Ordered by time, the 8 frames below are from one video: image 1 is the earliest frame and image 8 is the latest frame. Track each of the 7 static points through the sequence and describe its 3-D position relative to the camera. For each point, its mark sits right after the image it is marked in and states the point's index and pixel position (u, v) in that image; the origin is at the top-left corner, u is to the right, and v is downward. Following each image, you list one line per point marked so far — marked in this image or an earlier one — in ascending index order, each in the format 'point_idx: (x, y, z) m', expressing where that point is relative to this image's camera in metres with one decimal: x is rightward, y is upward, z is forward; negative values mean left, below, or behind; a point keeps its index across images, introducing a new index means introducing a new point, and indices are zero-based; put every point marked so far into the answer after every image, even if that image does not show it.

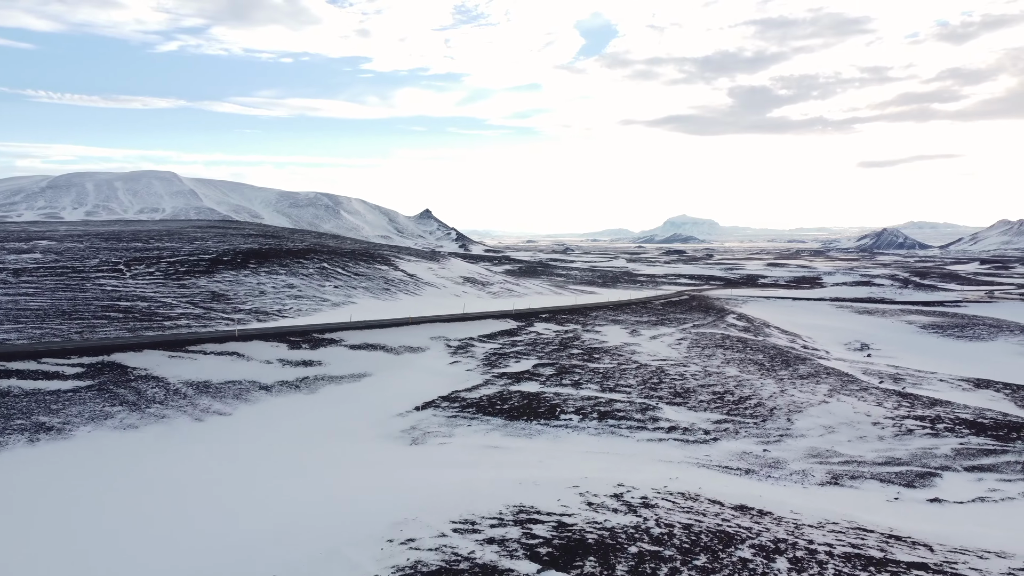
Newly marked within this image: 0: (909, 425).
0: (+9.5, -3.3, +17.6) m
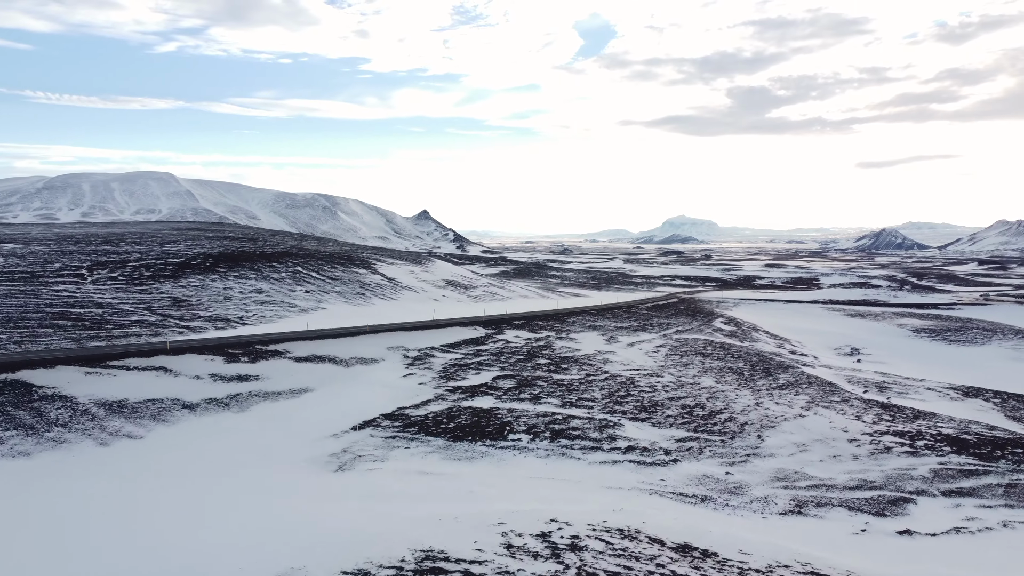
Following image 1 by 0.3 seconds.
0: (+8.5, -3.5, +16.6) m
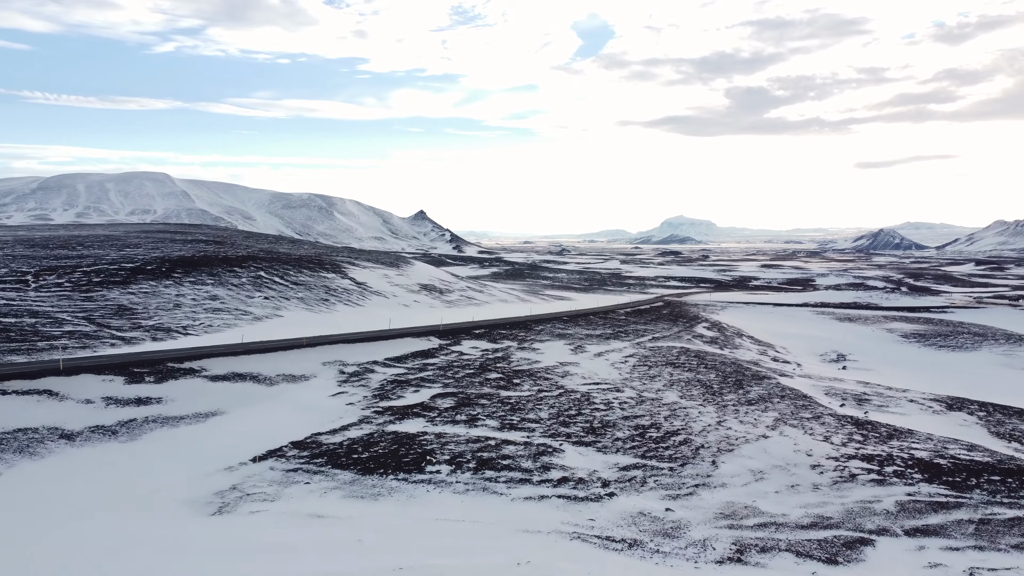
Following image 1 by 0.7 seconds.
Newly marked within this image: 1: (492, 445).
0: (+7.1, -3.7, +15.2) m
1: (-0.4, -3.0, +14.1) m
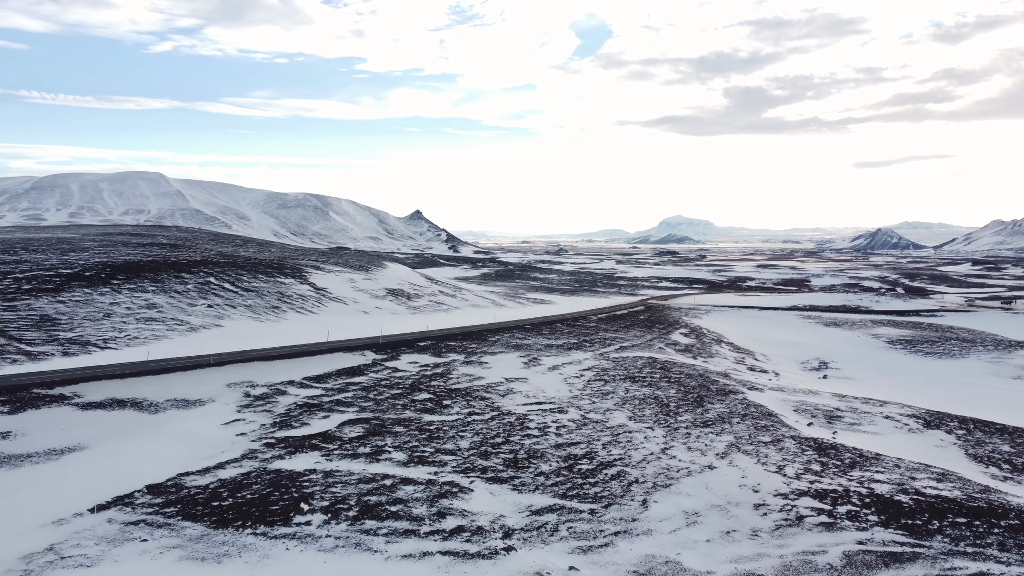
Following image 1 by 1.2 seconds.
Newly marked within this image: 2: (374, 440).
0: (+5.4, -4.0, +13.5) m
1: (-2.1, -3.3, +12.4) m
2: (-2.7, -3.0, +14.6) m
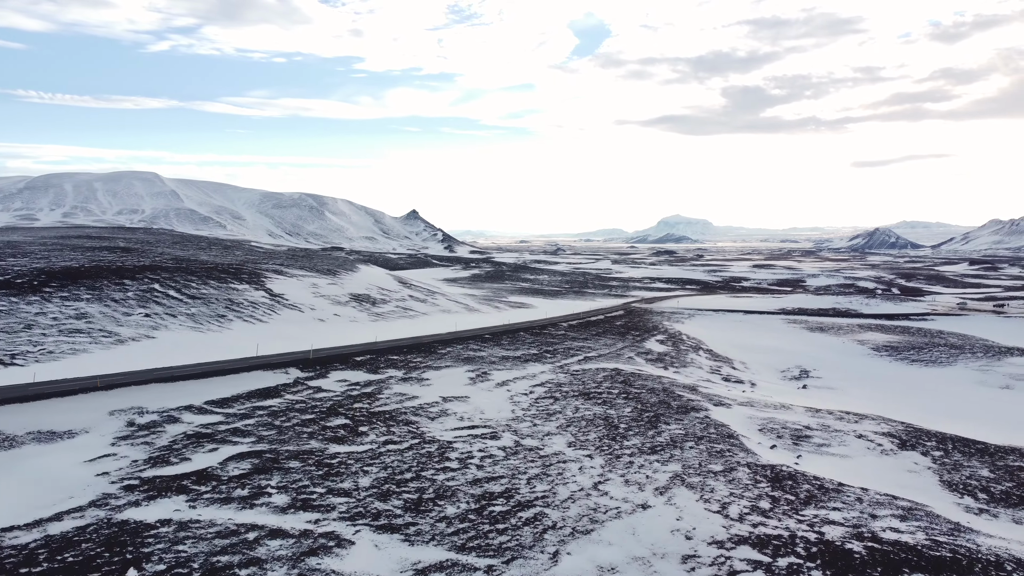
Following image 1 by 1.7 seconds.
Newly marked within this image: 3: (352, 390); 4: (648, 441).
0: (+3.7, -4.4, +11.8) m
1: (-3.8, -3.7, +10.6) m
2: (-4.5, -3.4, +12.9) m
3: (-4.3, -2.7, +19.6) m
4: (+3.5, -3.9, +18.7) m
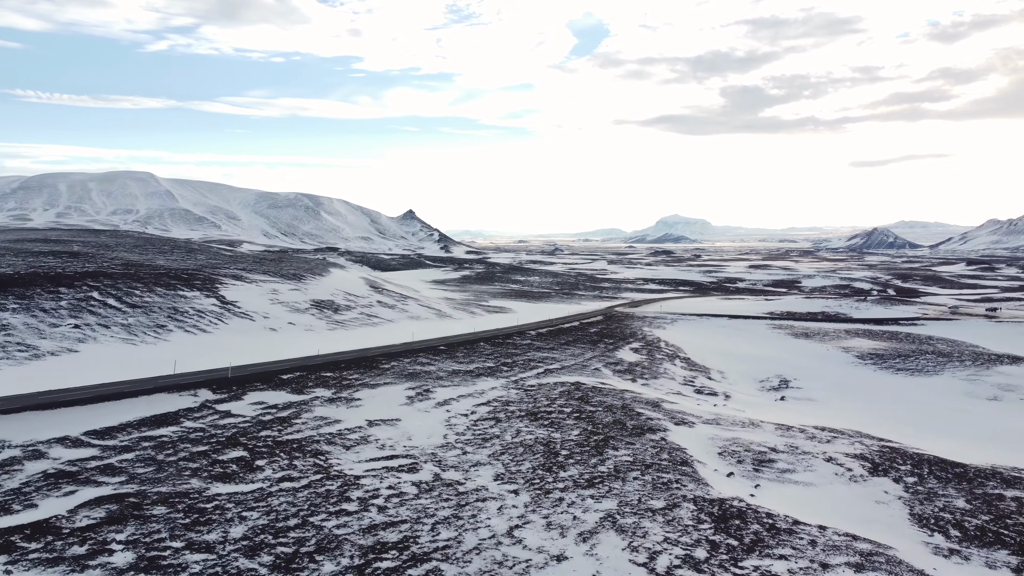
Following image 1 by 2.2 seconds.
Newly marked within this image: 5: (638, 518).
0: (+2.0, -4.7, +10.1) m
1: (-5.5, -4.0, +8.9) m
2: (-6.2, -3.7, +11.2) m
3: (-6.0, -3.0, +17.8) m
4: (+1.8, -4.3, +17.0) m
5: (+2.6, -4.5, +14.5) m
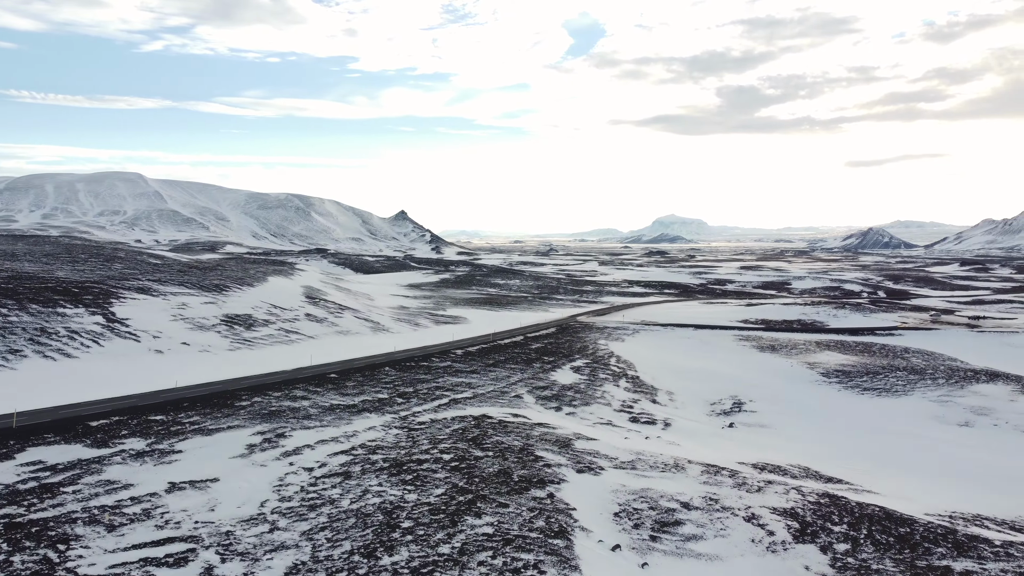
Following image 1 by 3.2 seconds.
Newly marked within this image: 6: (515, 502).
0: (-1.4, -5.4, +6.7) m
1: (-8.9, -4.7, +5.4) m
2: (-9.5, -4.4, +7.7) m
3: (-9.4, -3.7, +14.4) m
4: (-1.6, -4.9, +13.6) m
5: (-0.8, -5.2, +11.1) m
6: (+0.2, -5.0, +17.0) m
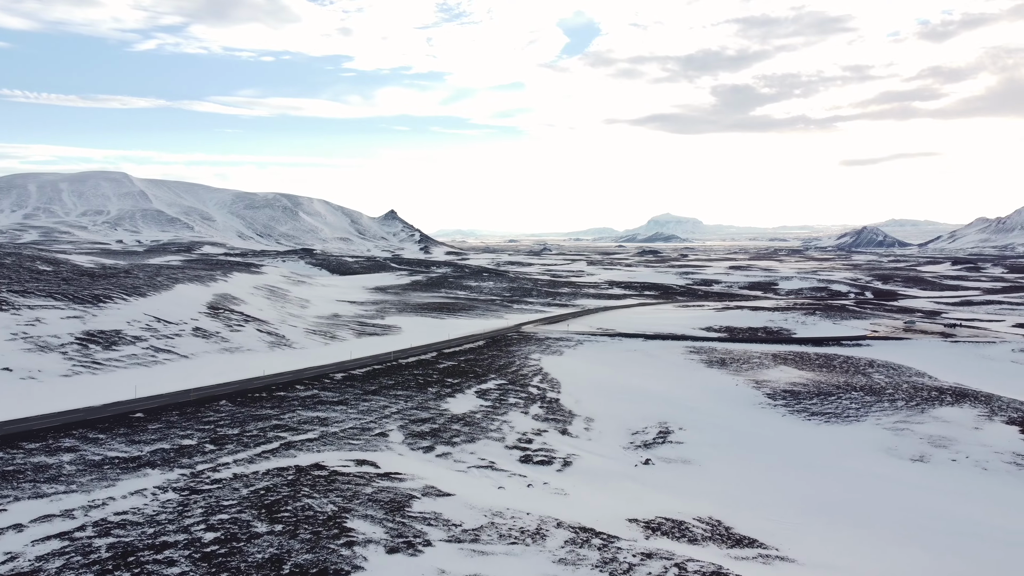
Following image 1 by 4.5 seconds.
0: (-5.8, -6.0, +2.2) m
1: (-13.2, -5.3, +0.9) m
2: (-13.9, -5.0, +3.2) m
3: (-13.8, -4.3, +9.8) m
4: (-6.0, -5.5, +9.1) m
5: (-5.2, -5.8, +6.6) m
6: (-4.2, -5.5, +12.5) m
